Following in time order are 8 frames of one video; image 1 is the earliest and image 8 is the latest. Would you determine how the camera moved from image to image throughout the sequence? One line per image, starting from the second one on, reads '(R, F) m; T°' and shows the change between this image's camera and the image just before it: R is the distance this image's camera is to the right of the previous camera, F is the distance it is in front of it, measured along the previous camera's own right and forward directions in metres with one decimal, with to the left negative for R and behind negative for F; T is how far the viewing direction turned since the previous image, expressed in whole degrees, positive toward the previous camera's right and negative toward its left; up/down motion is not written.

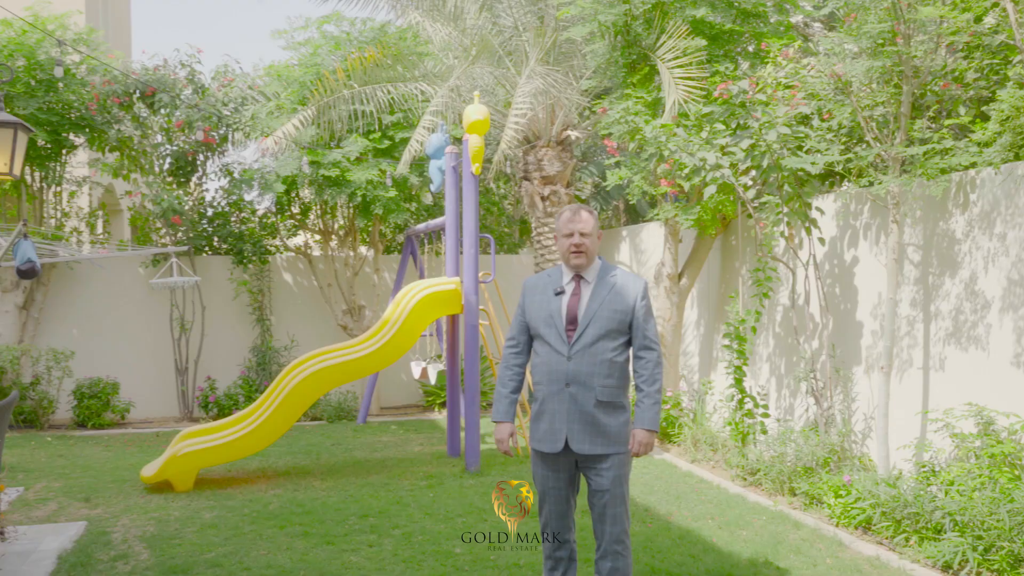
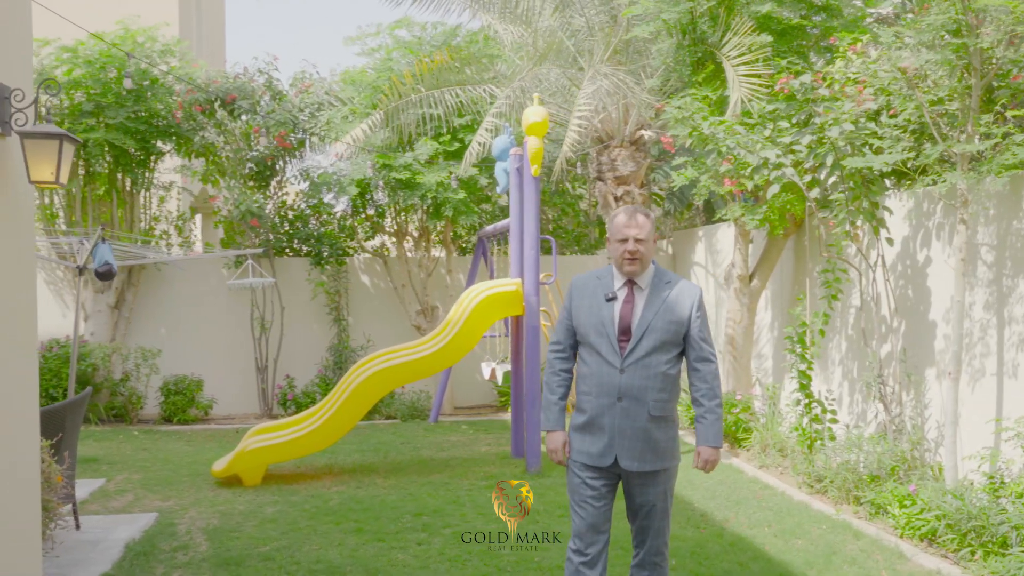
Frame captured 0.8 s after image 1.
(+0.3, 0.0) m; -6°
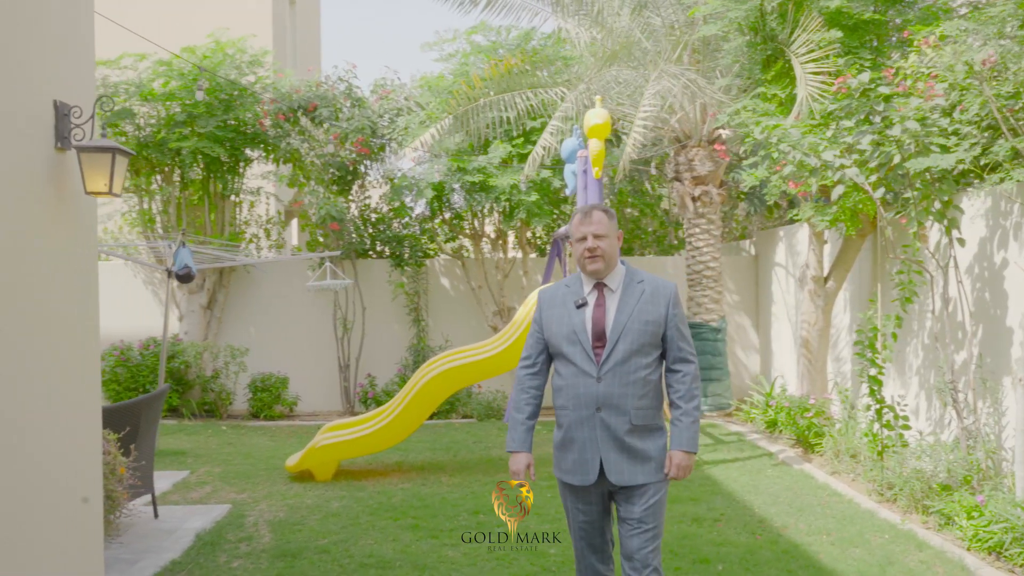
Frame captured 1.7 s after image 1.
(+0.3, 0.0) m; -6°
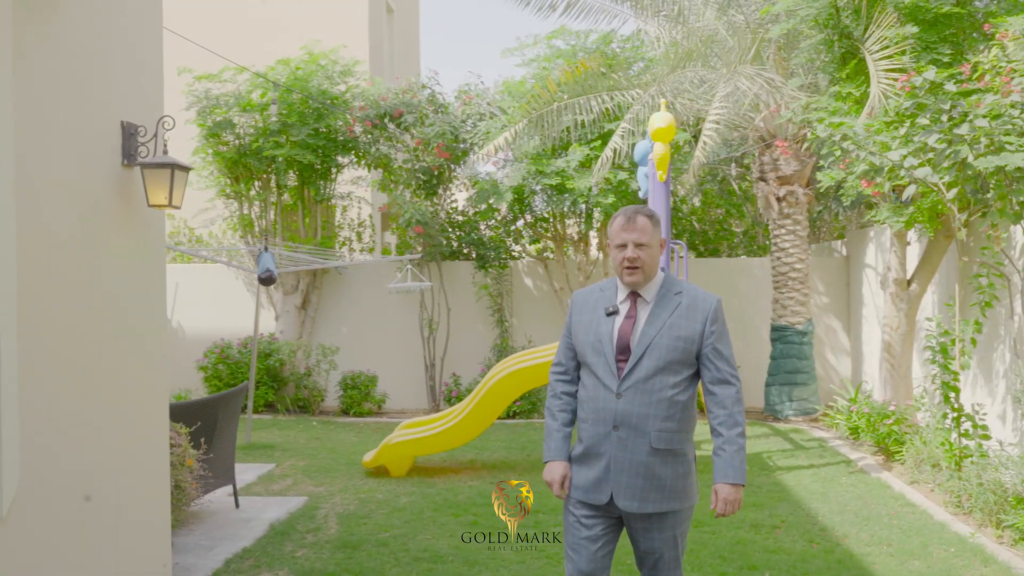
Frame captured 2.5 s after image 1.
(+0.3, -0.1) m; -7°
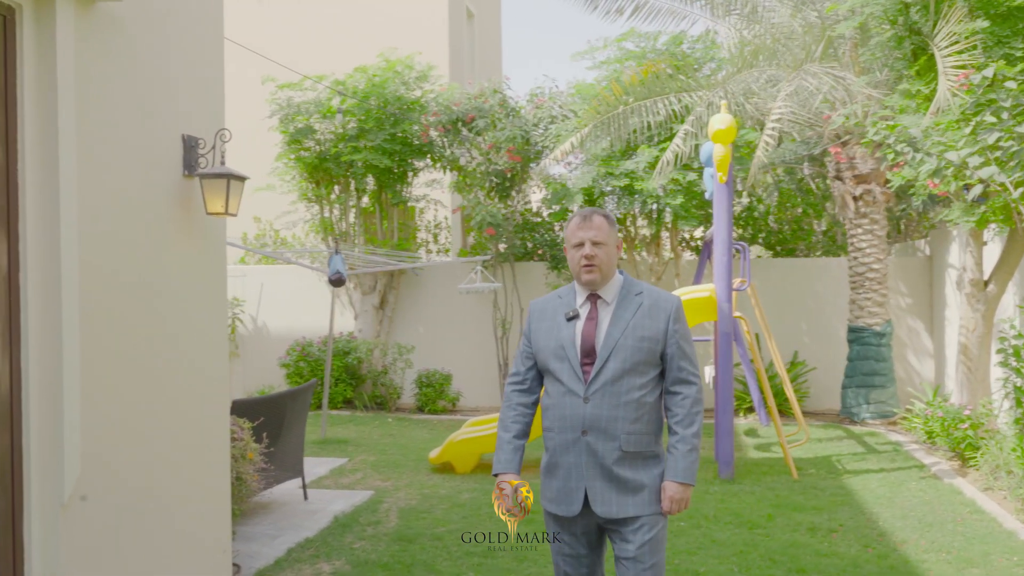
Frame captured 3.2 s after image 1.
(+0.2, -0.1) m; -6°
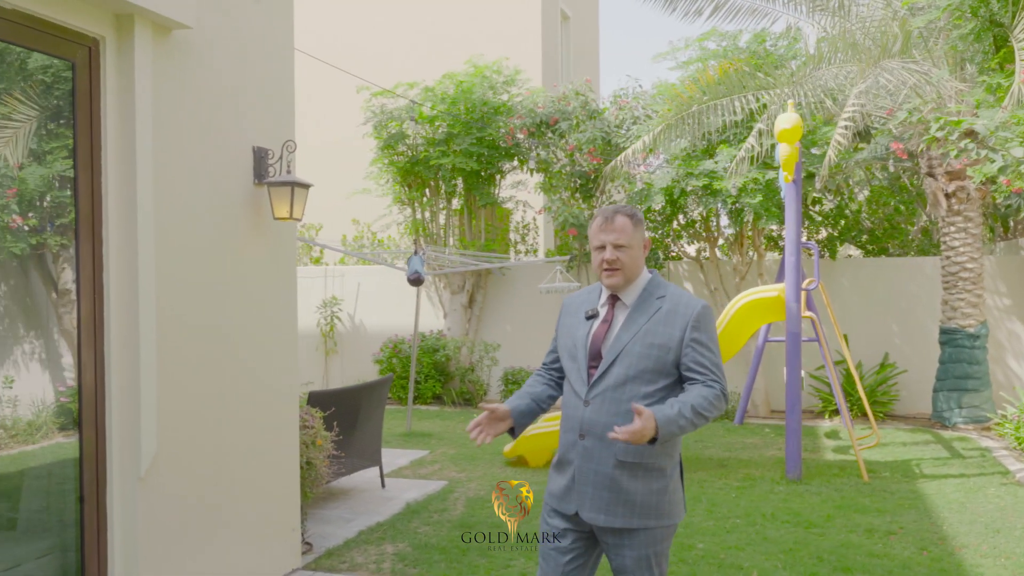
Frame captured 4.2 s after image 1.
(+0.3, -0.2) m; -7°
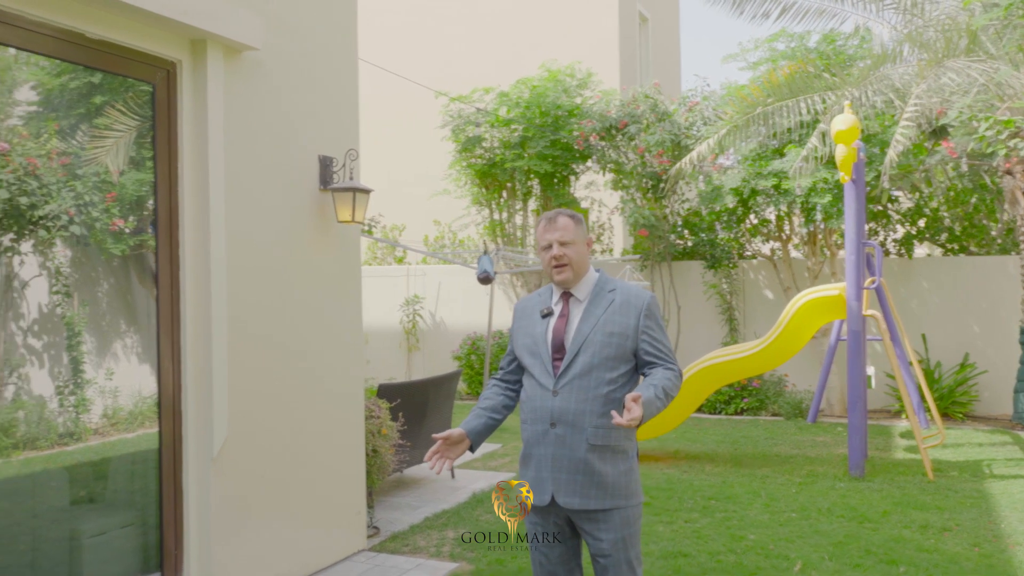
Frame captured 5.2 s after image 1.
(+0.2, -0.2) m; -6°
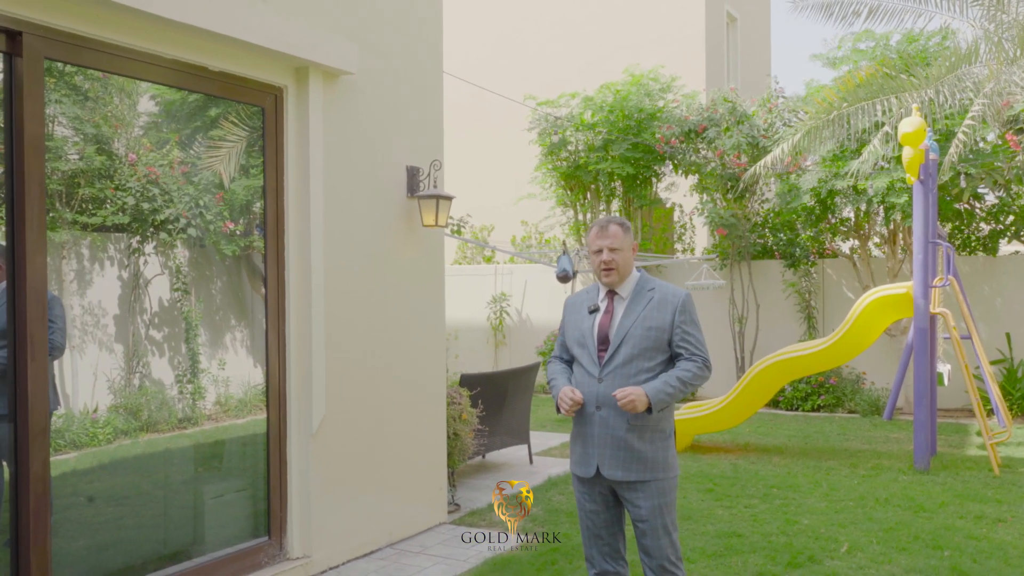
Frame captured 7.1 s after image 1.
(+0.2, -0.4) m; -6°
